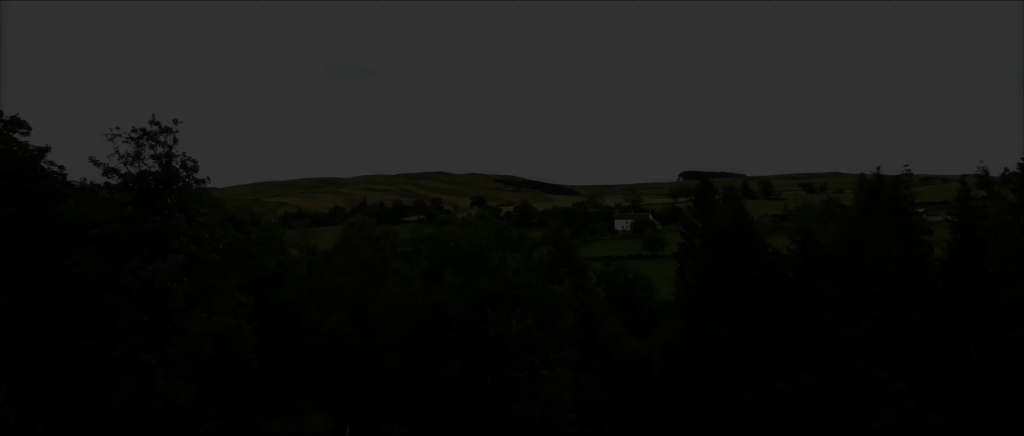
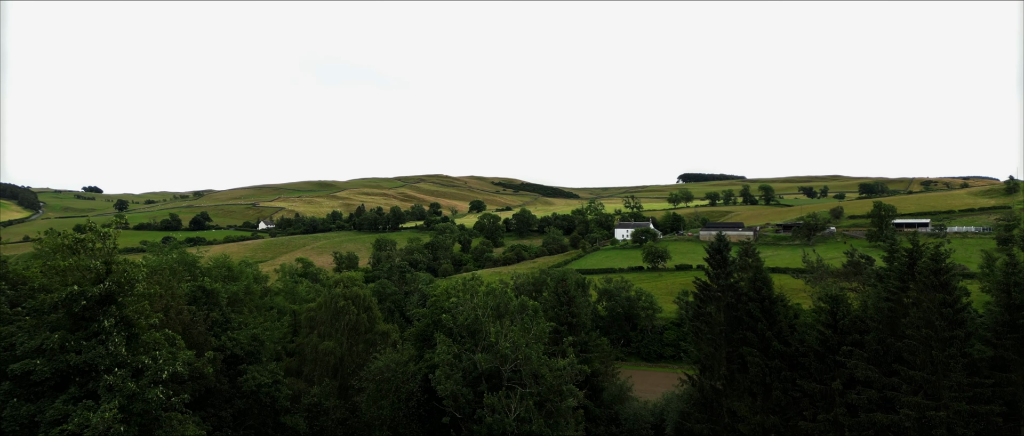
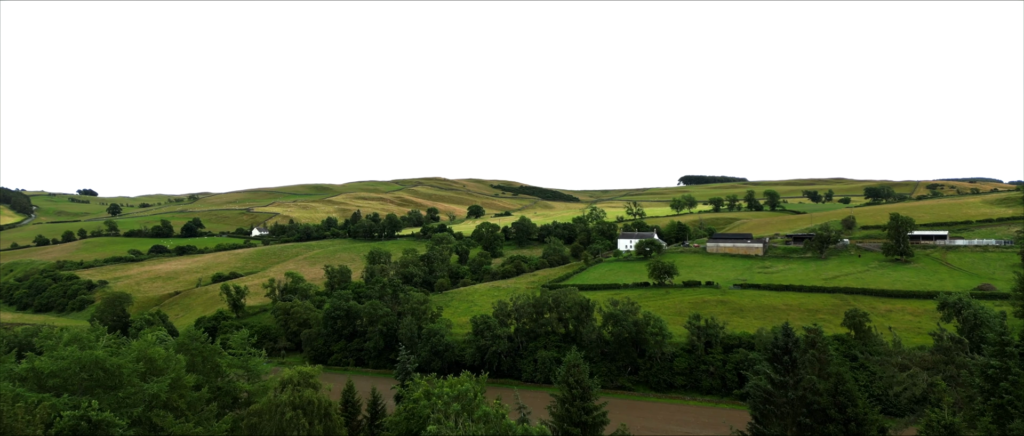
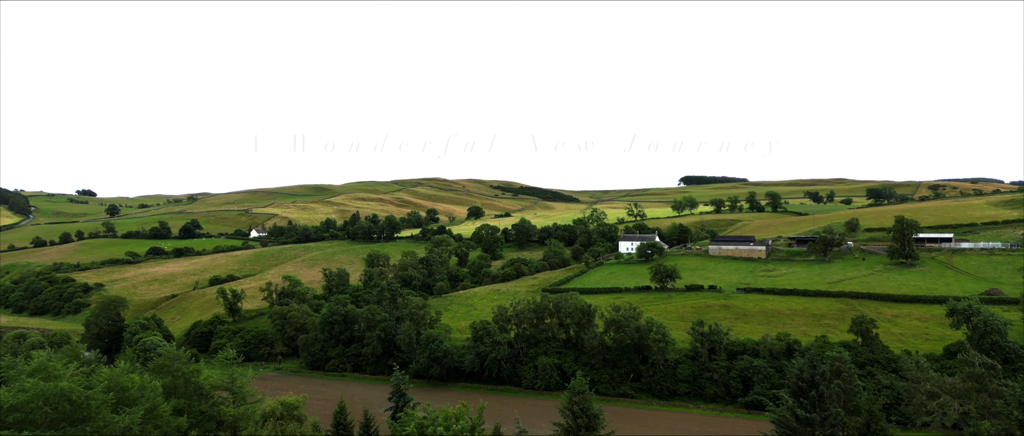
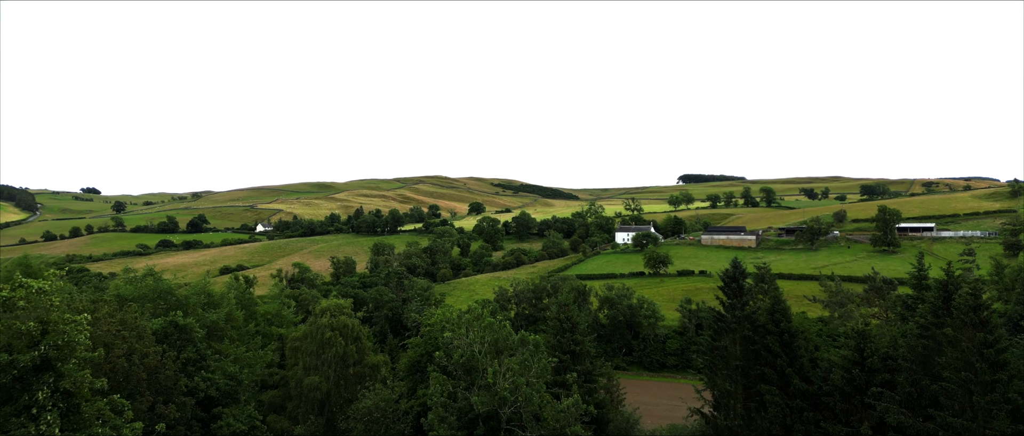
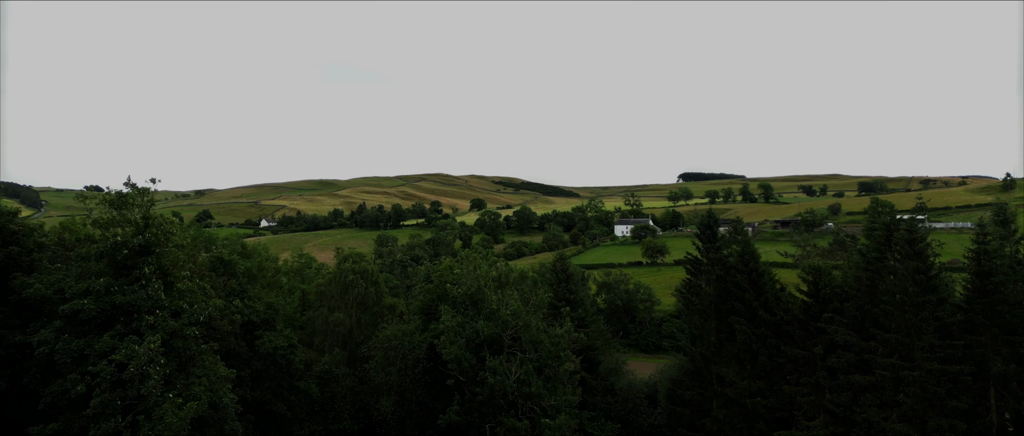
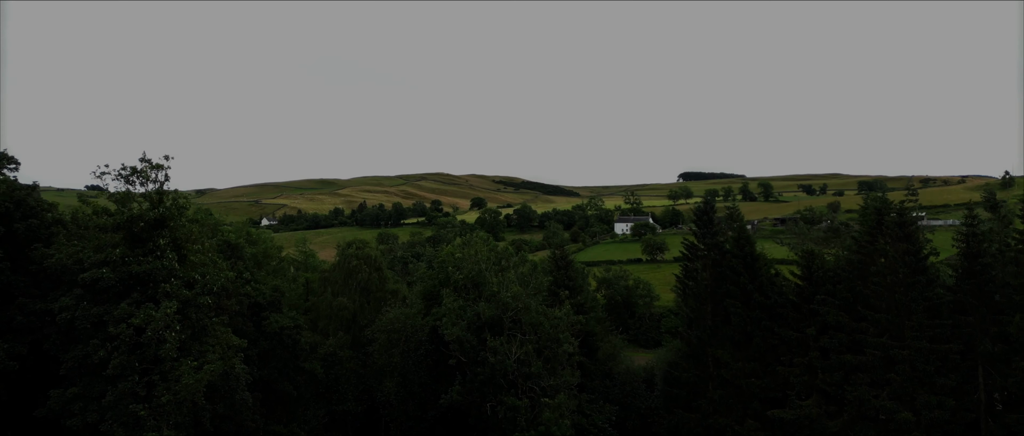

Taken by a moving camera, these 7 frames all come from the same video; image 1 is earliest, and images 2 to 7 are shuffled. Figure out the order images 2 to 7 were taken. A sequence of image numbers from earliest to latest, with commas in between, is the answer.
7, 6, 2, 5, 3, 4
